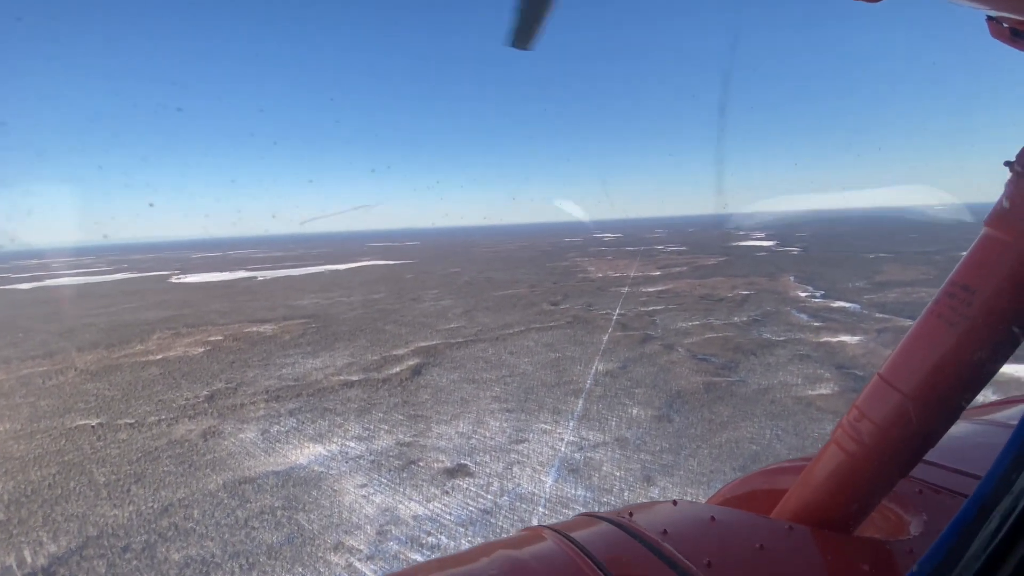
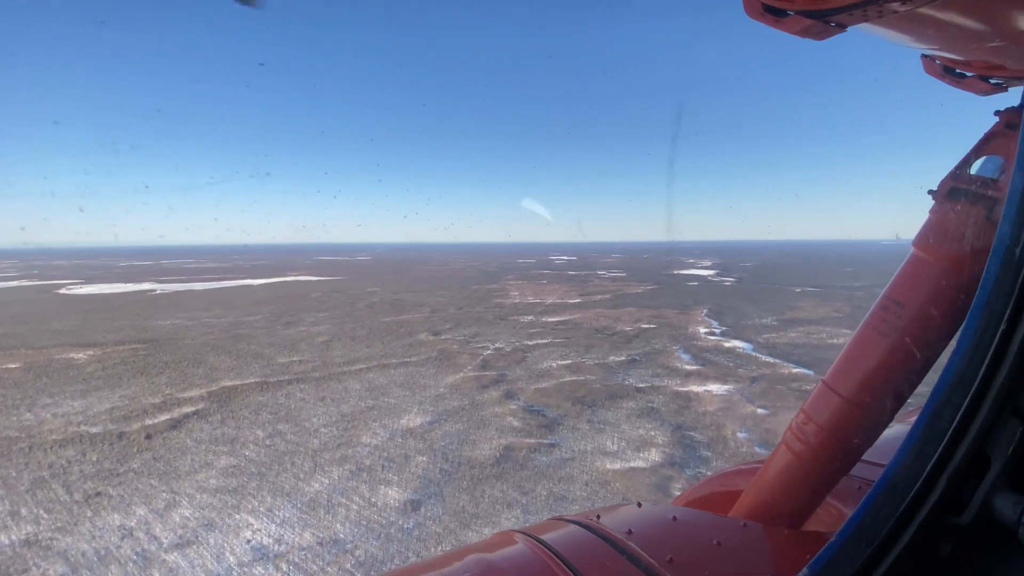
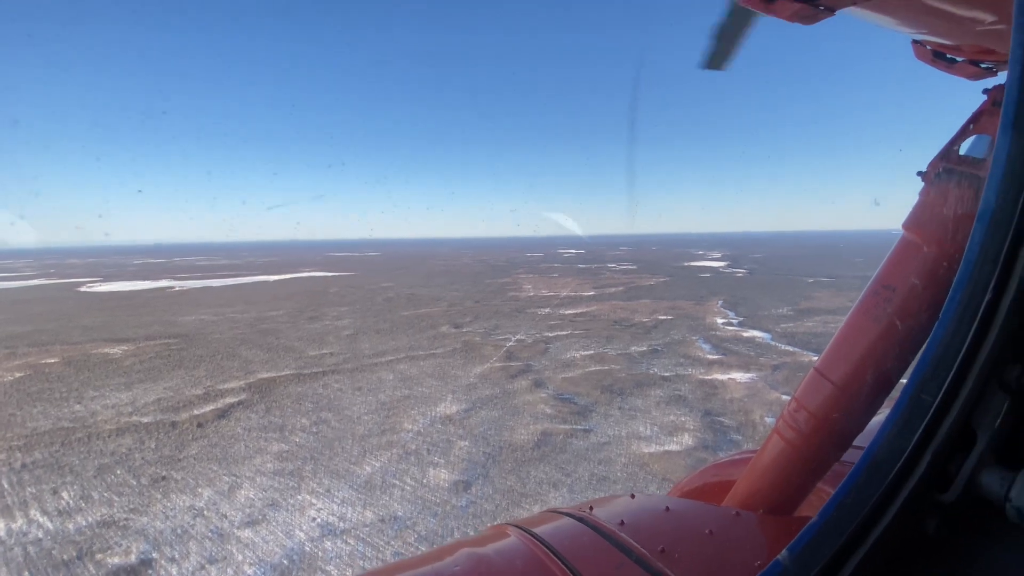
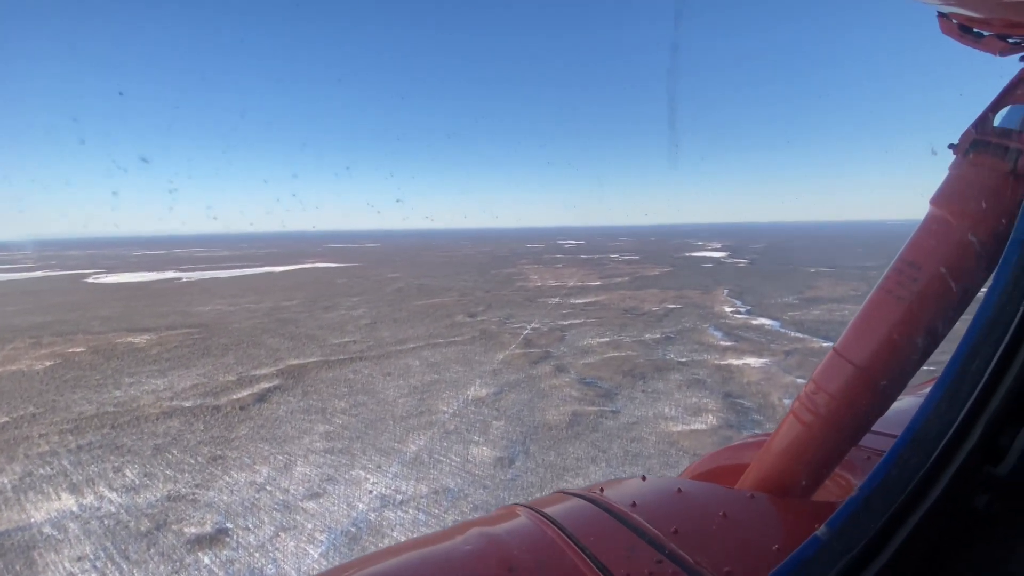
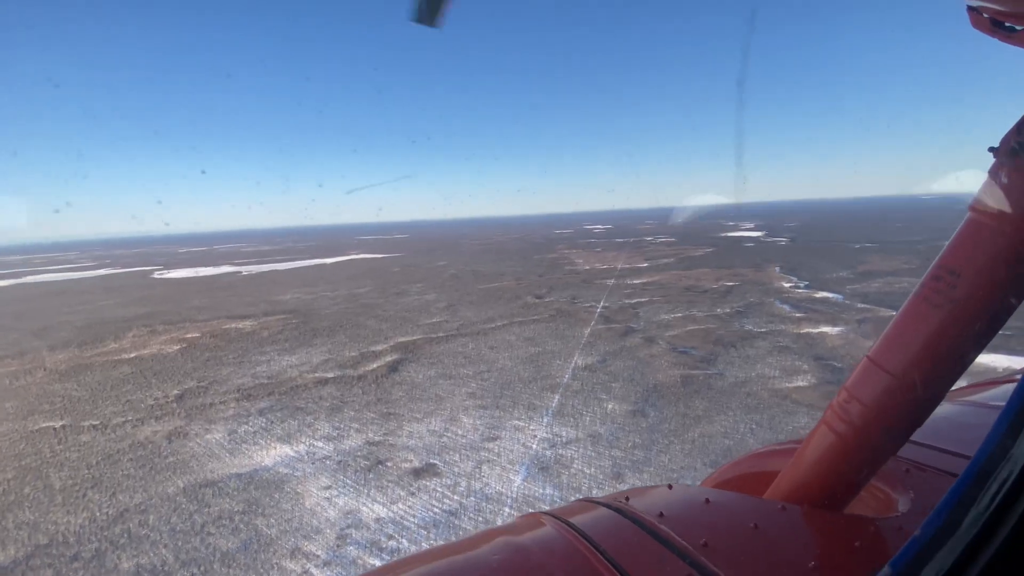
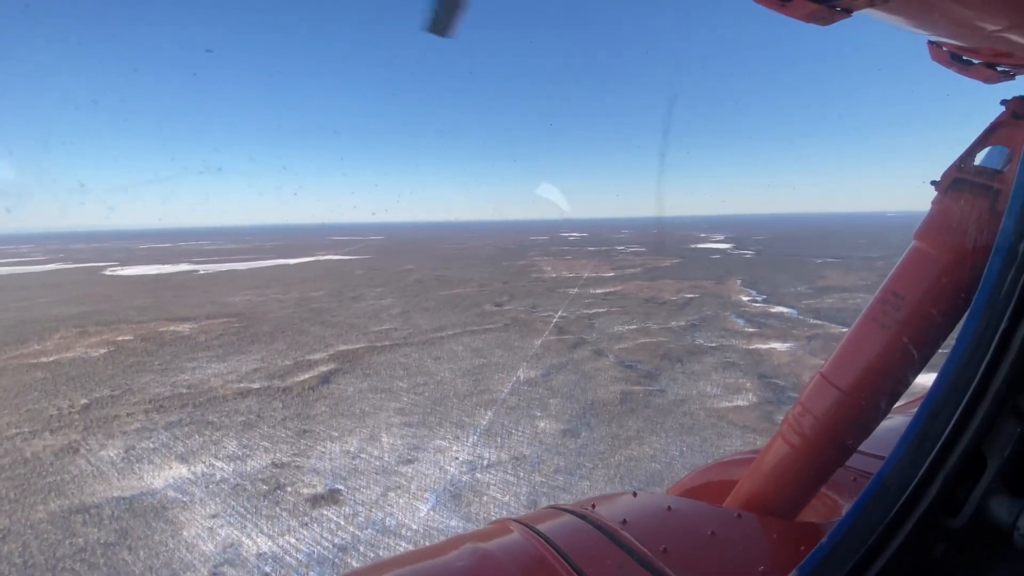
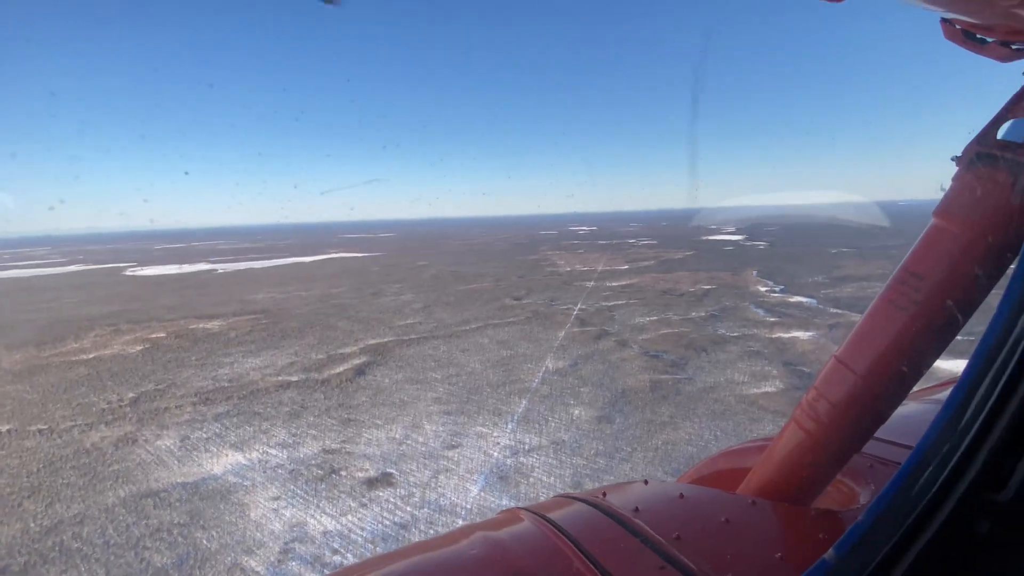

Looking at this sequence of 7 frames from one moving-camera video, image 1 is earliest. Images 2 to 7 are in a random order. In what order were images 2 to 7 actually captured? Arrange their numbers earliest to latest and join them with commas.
5, 7, 6, 4, 3, 2
